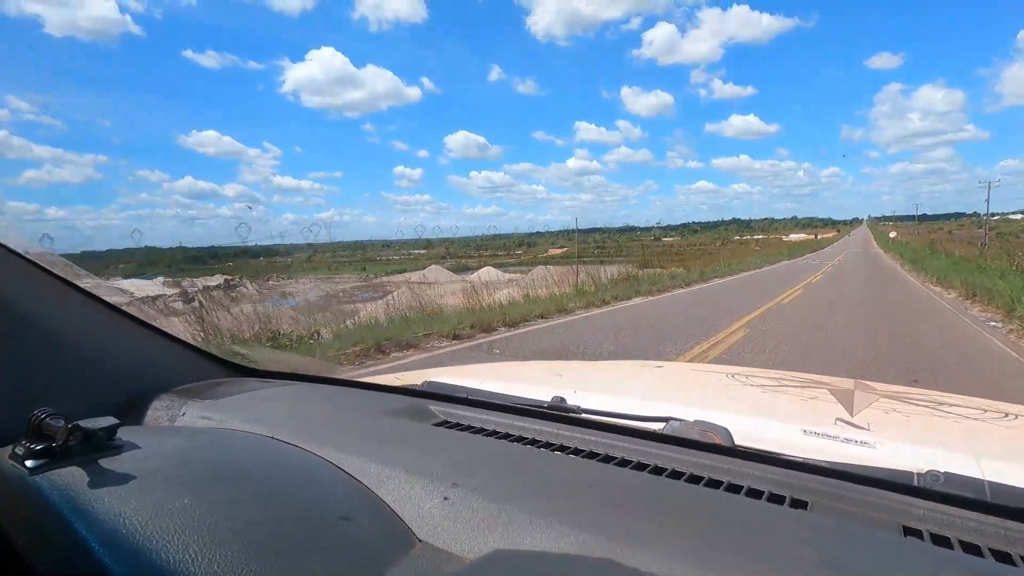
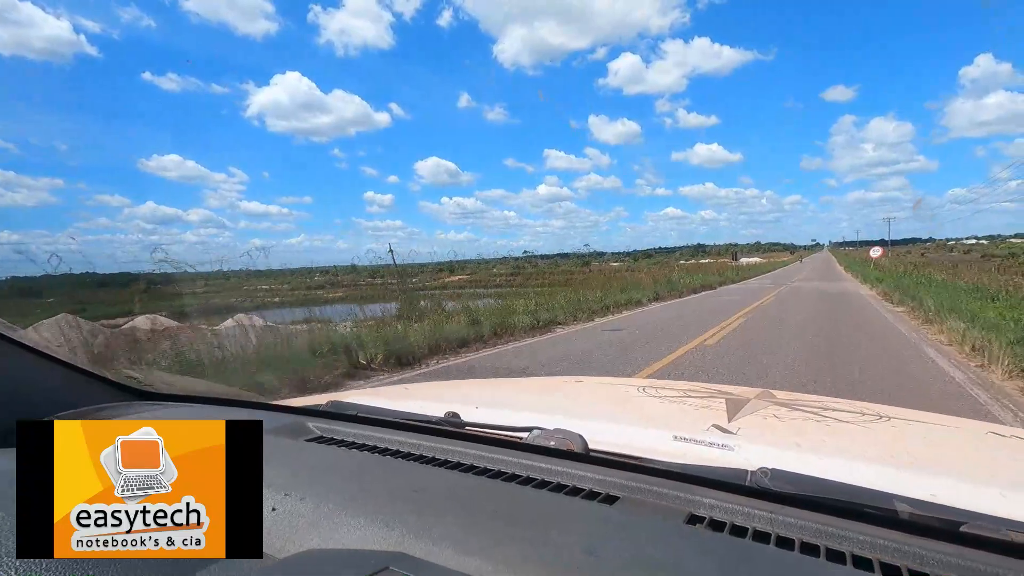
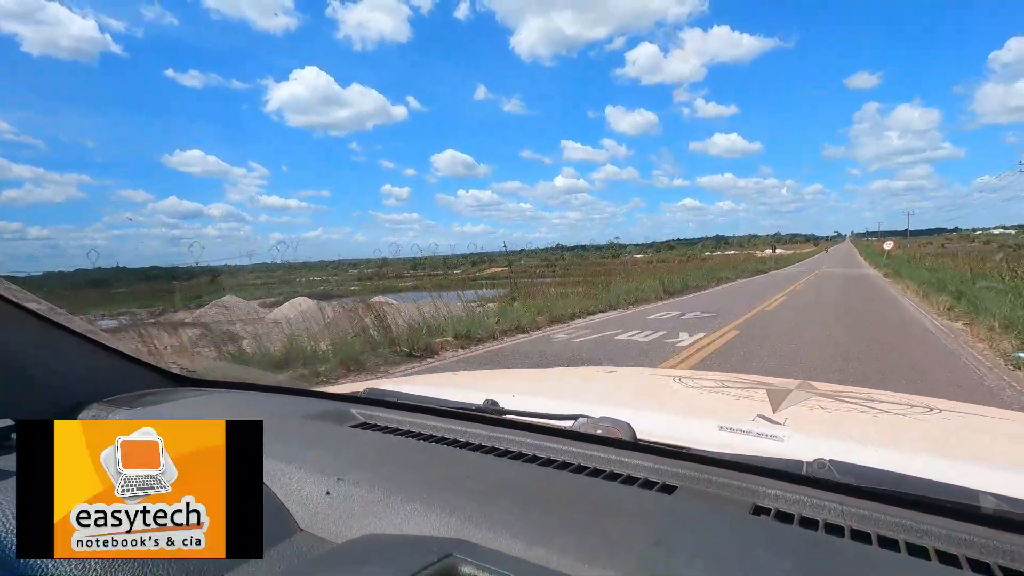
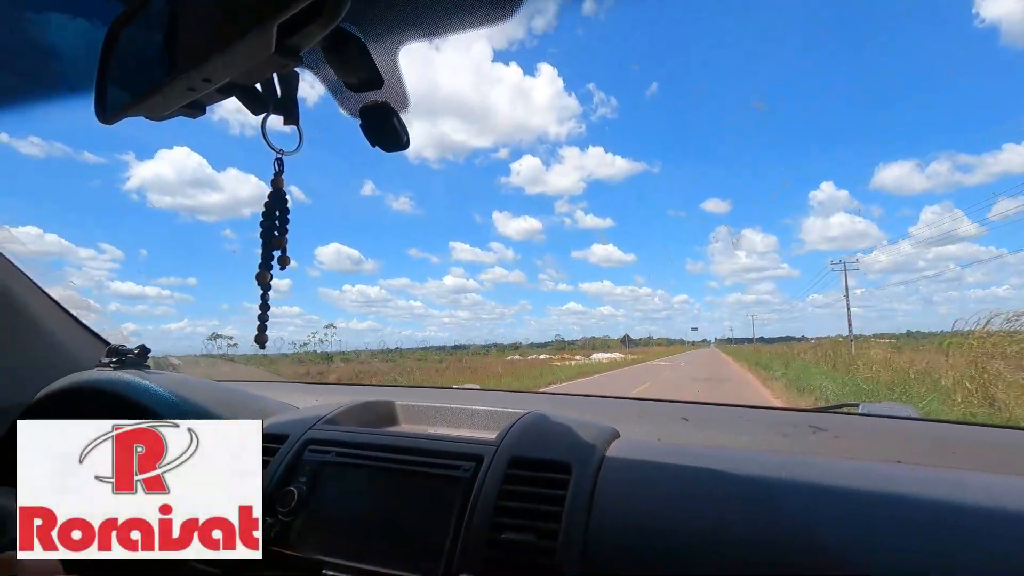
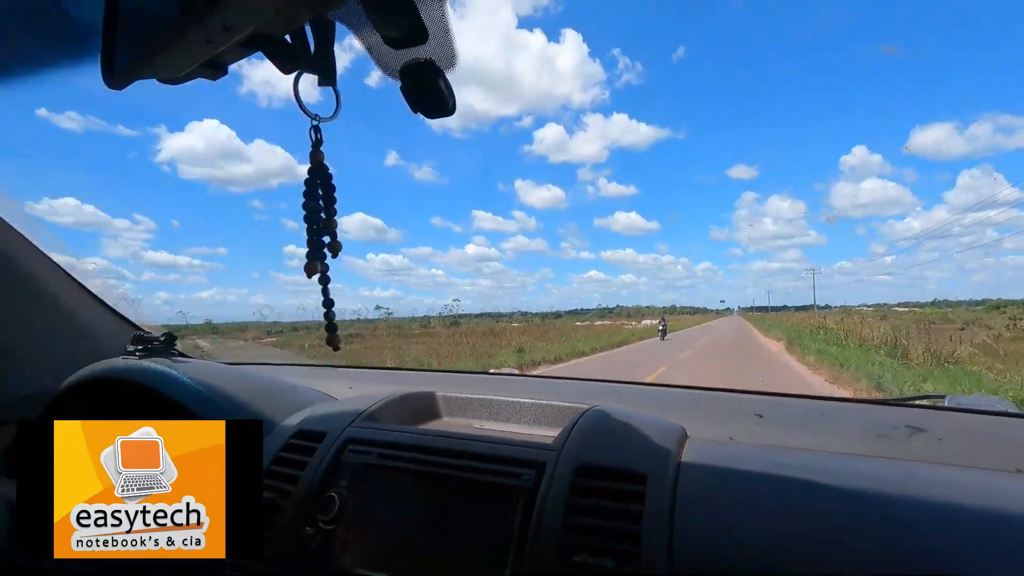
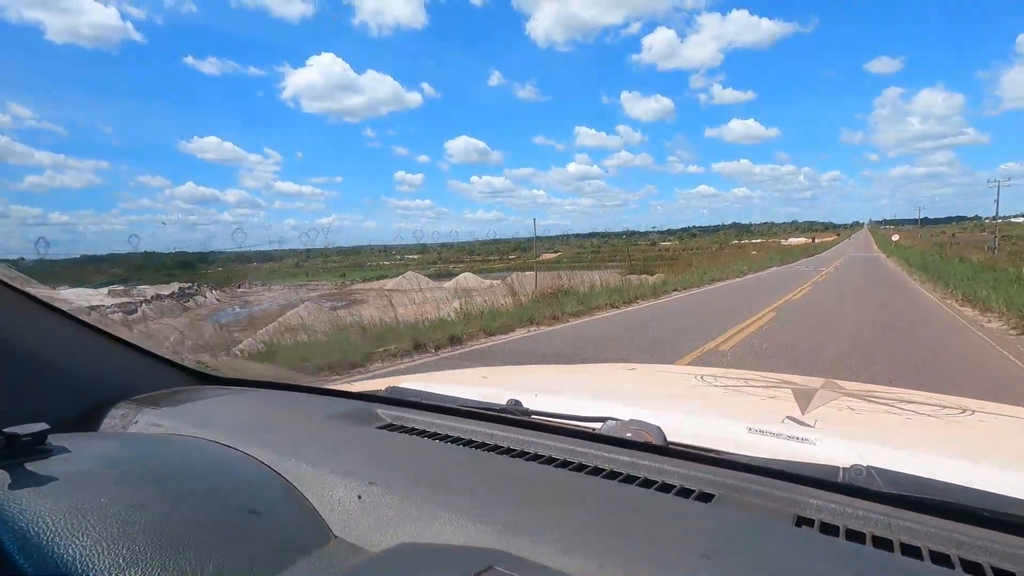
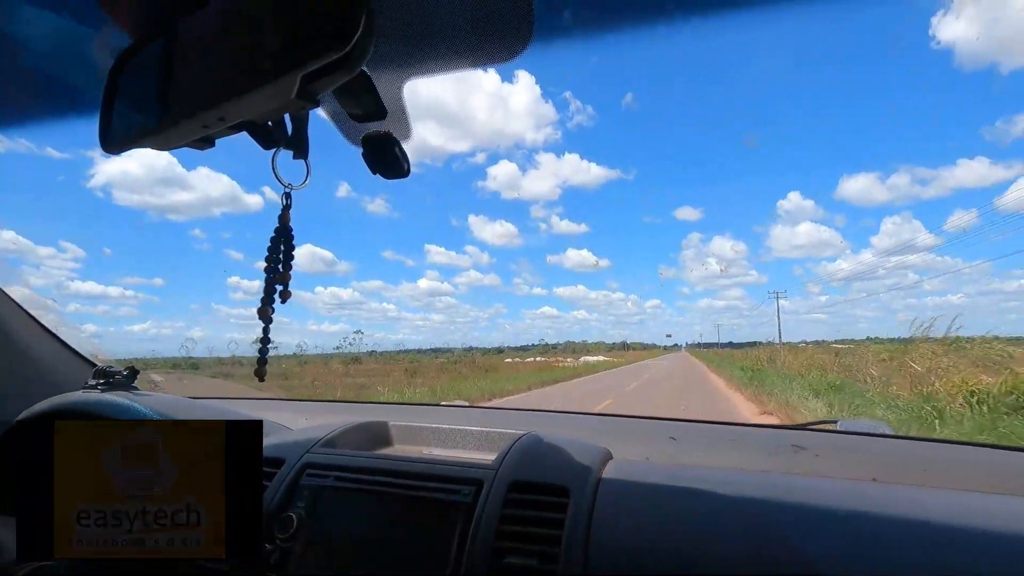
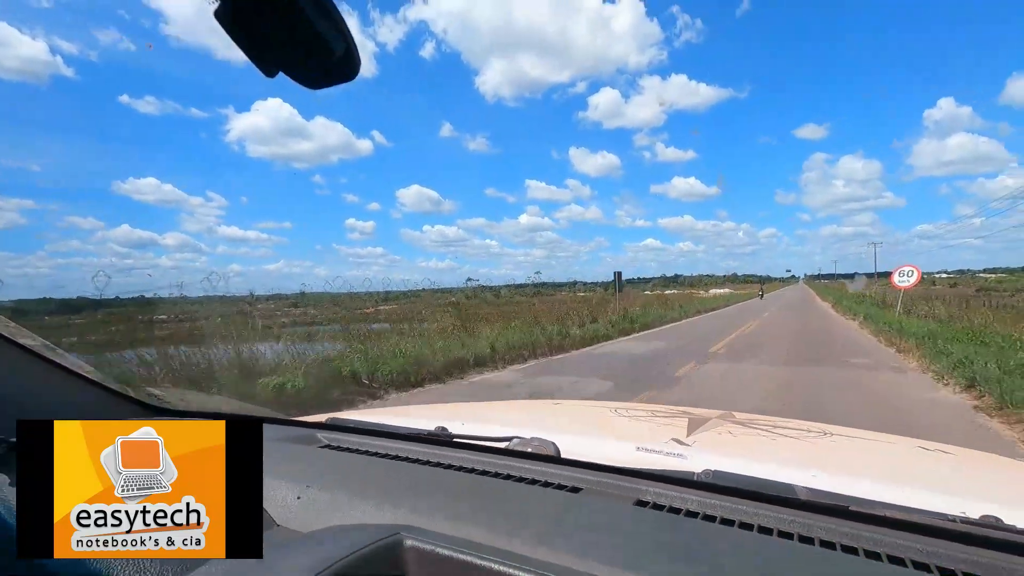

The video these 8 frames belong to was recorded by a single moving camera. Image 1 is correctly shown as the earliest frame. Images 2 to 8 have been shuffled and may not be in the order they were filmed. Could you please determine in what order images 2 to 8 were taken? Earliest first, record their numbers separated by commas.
6, 3, 2, 8, 5, 7, 4
